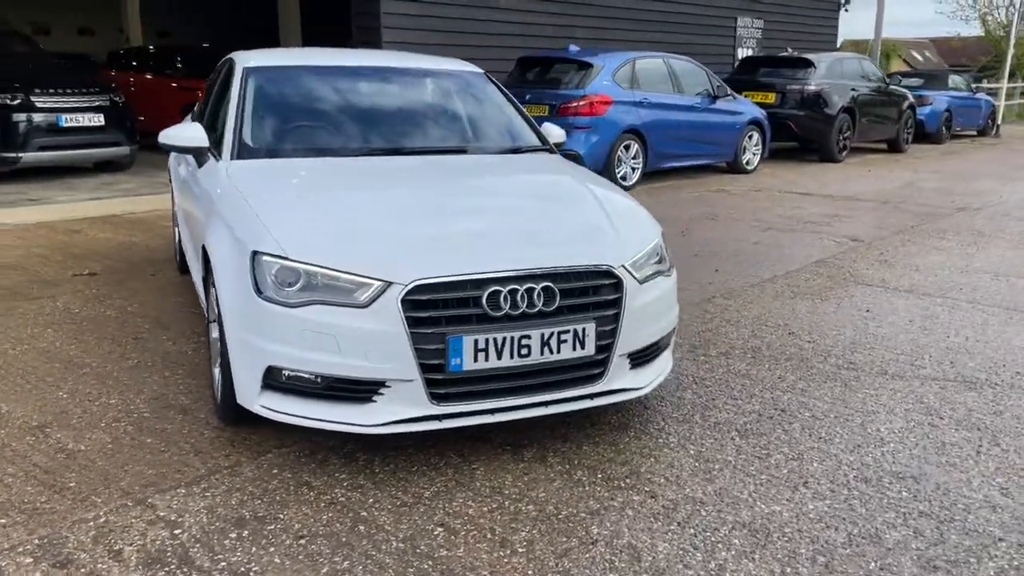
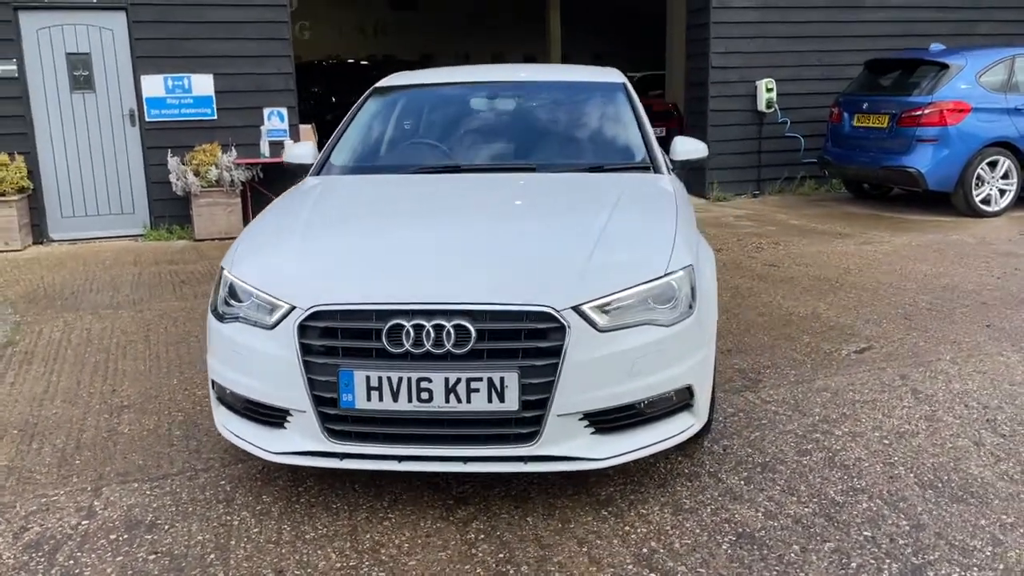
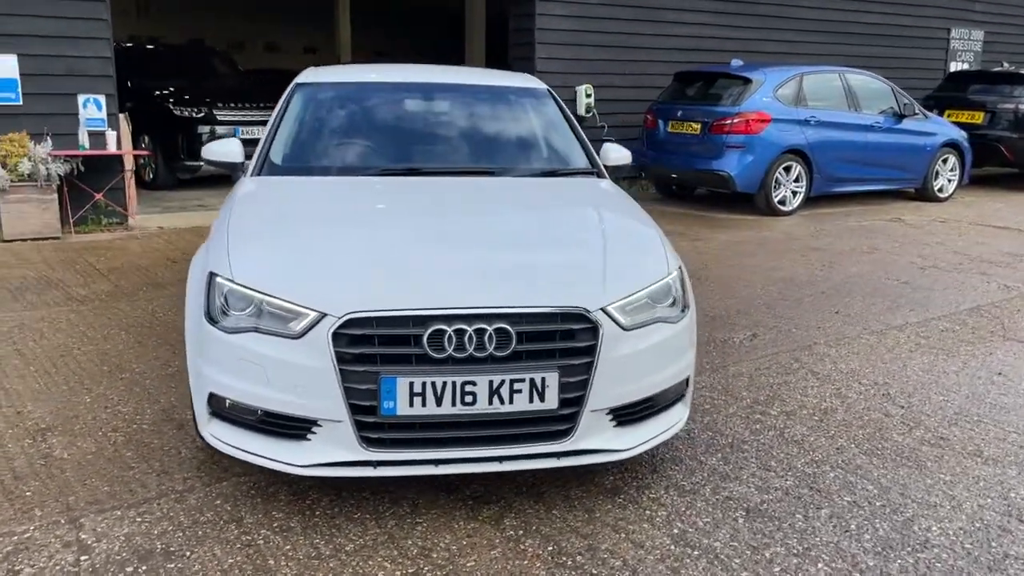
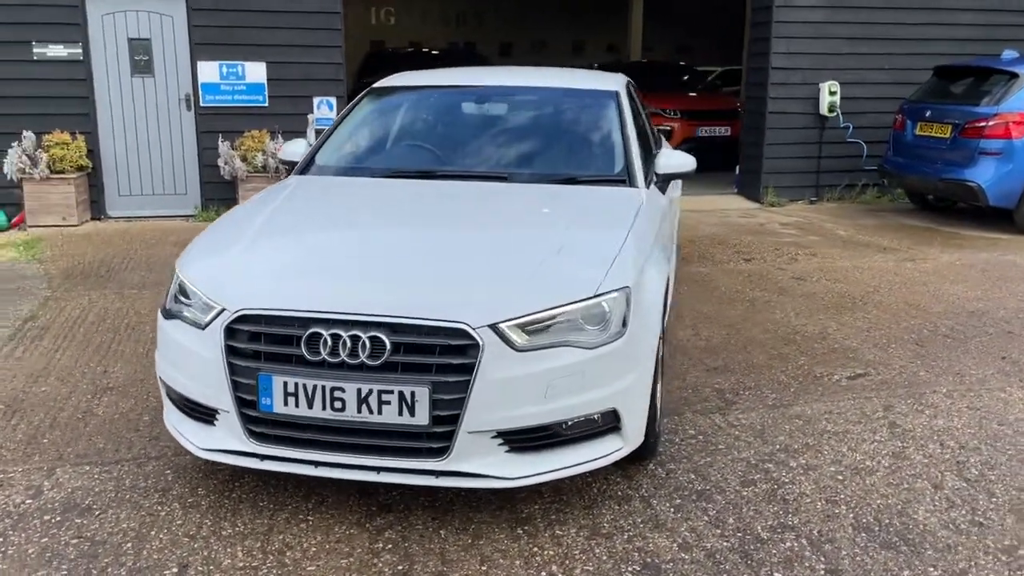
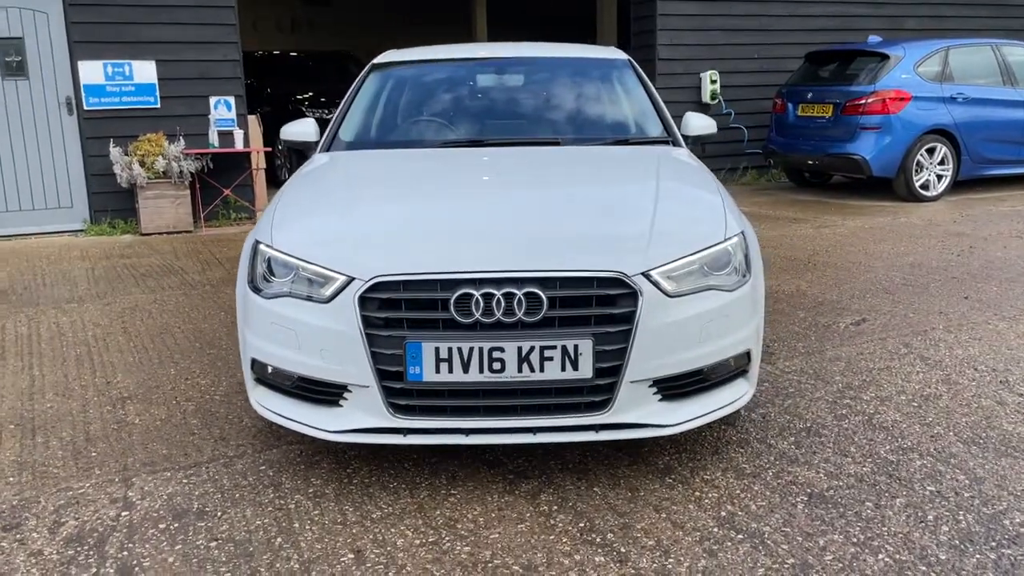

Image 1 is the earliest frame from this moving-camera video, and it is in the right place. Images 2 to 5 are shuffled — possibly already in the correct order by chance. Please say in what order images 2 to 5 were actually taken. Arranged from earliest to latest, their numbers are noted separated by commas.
3, 5, 2, 4
